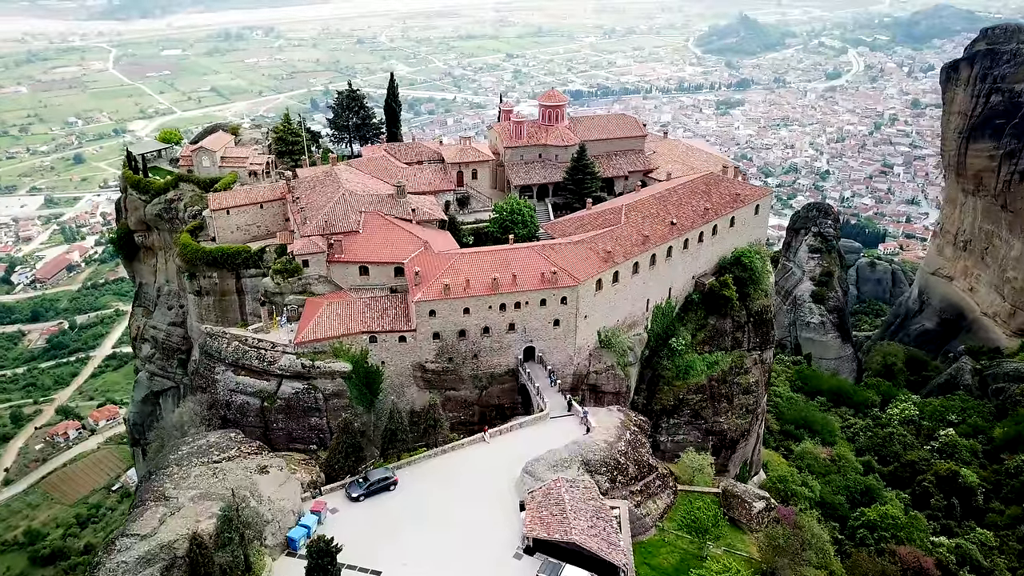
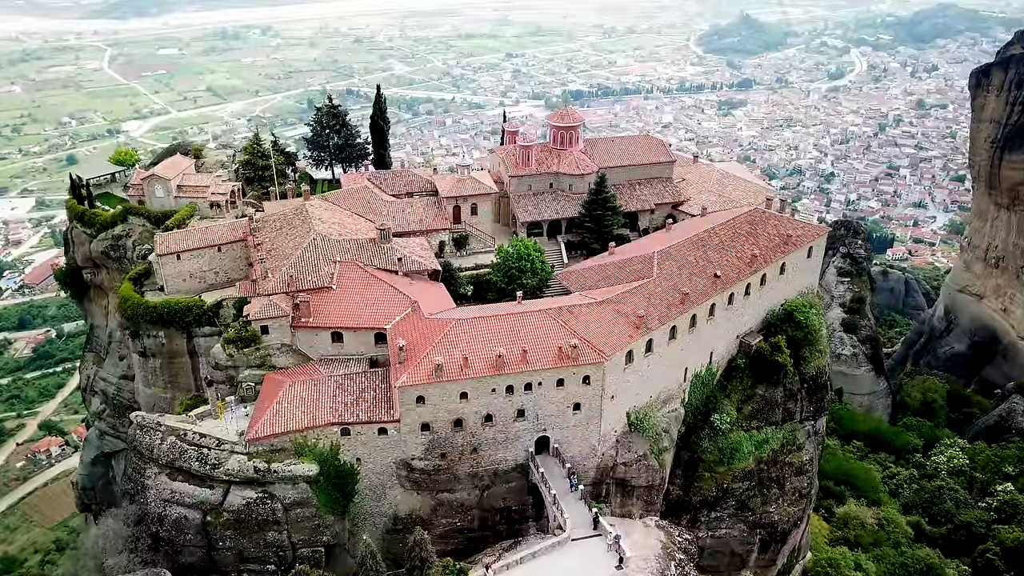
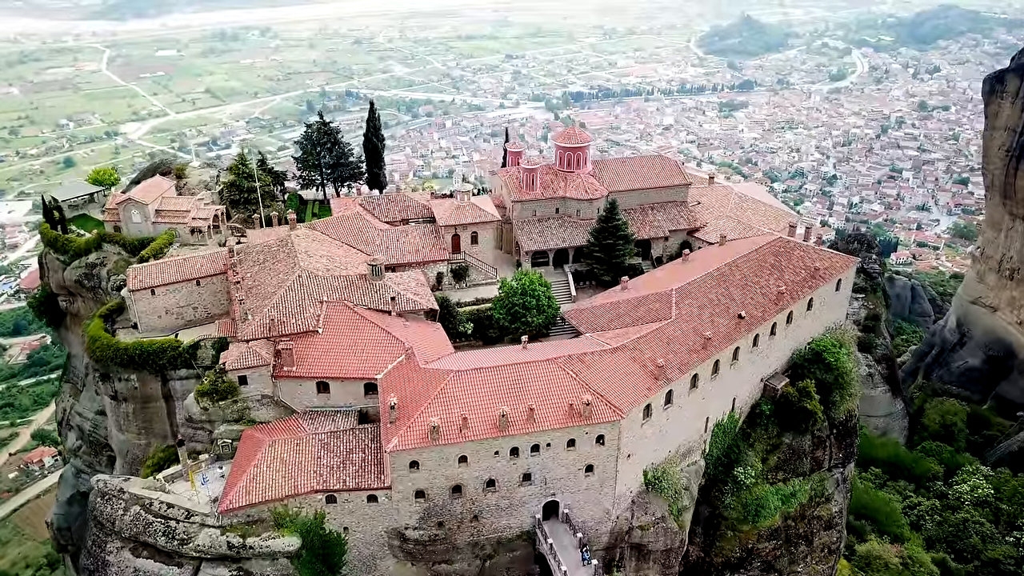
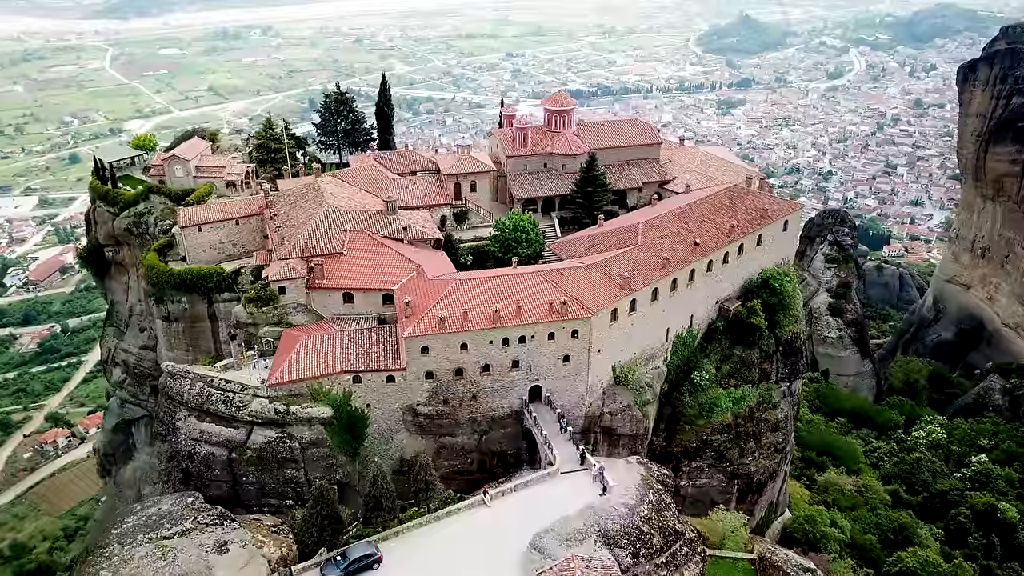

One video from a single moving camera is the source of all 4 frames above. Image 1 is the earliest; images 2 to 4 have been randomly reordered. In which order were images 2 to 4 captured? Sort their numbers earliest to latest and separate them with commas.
4, 2, 3
